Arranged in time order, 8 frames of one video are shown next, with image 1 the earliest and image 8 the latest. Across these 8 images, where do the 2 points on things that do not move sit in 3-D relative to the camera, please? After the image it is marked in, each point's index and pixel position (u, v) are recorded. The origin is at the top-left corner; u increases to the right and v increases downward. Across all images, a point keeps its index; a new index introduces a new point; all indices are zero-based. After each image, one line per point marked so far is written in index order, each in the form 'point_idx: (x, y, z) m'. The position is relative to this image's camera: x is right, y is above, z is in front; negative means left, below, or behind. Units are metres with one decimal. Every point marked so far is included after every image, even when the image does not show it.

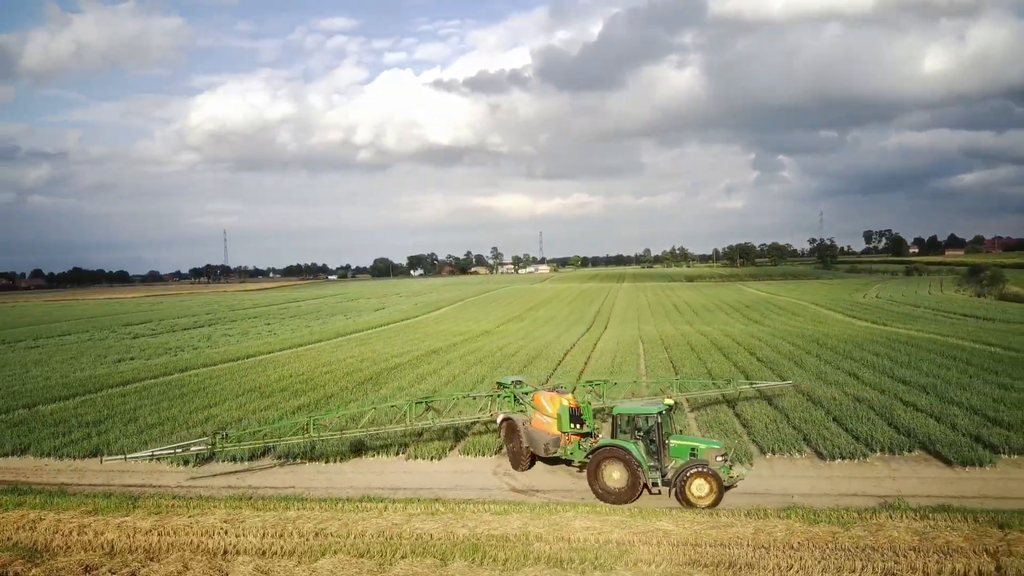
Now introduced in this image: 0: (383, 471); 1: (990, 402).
0: (-3.3, -4.8, +16.2) m
1: (+15.1, -3.6, +19.9) m
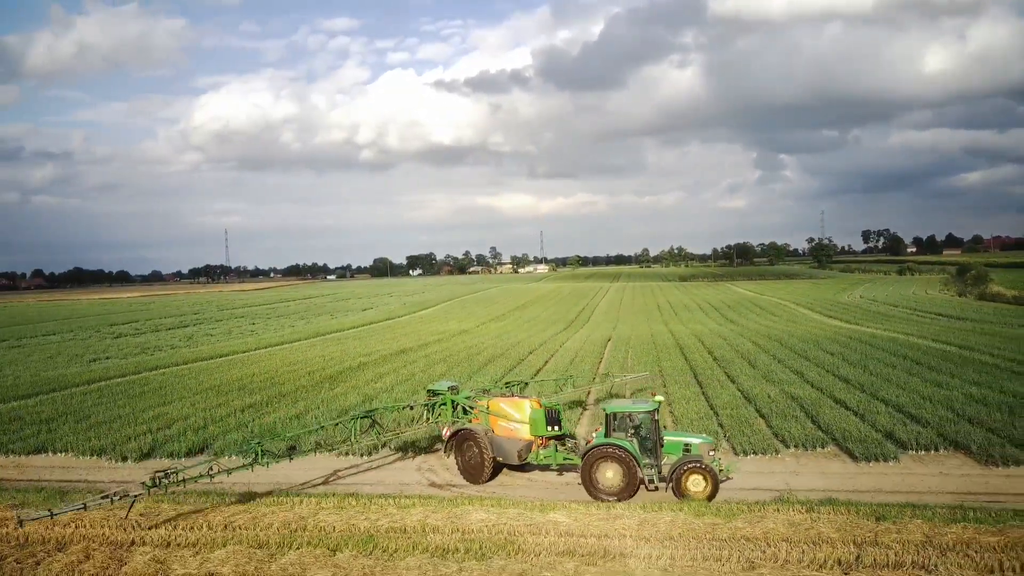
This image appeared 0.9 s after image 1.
0: (-5.4, -4.8, +16.7) m
1: (+13.1, -3.6, +20.3) m
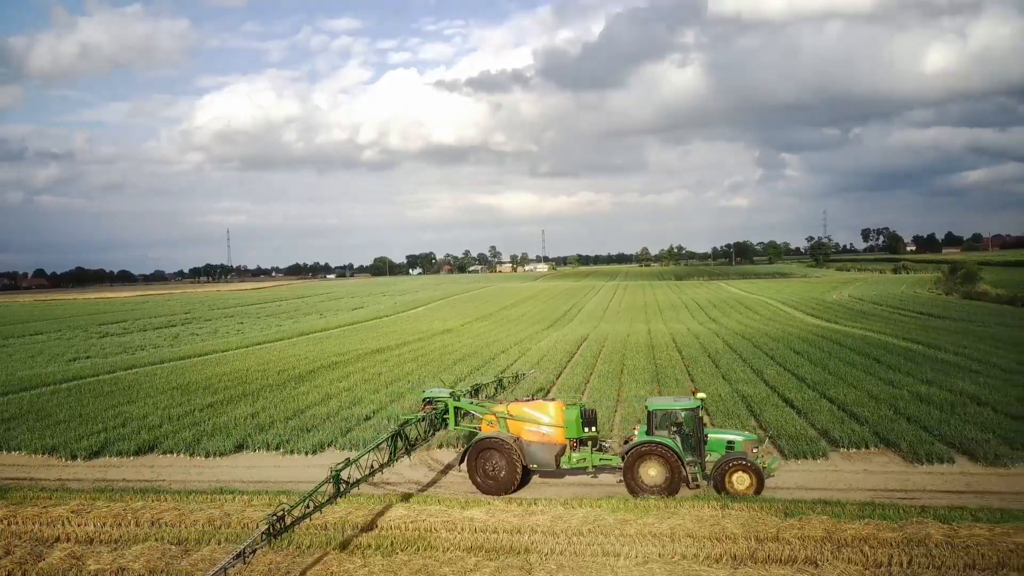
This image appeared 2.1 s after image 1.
0: (-7.0, -4.8, +16.9) m
1: (+11.5, -3.6, +20.5) m
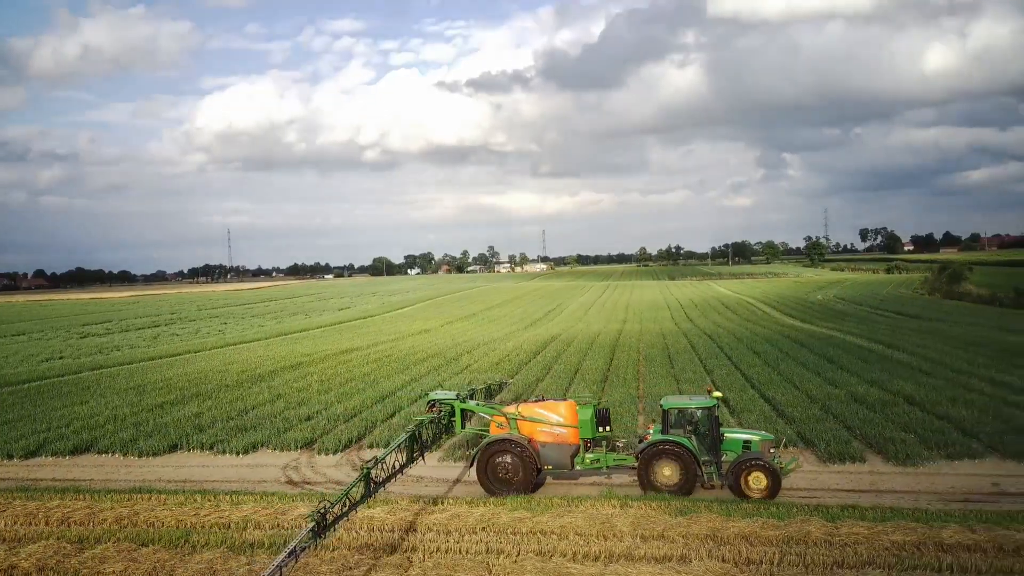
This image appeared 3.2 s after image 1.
0: (-9.0, -4.8, +17.1) m
1: (+9.4, -3.6, +20.7) m
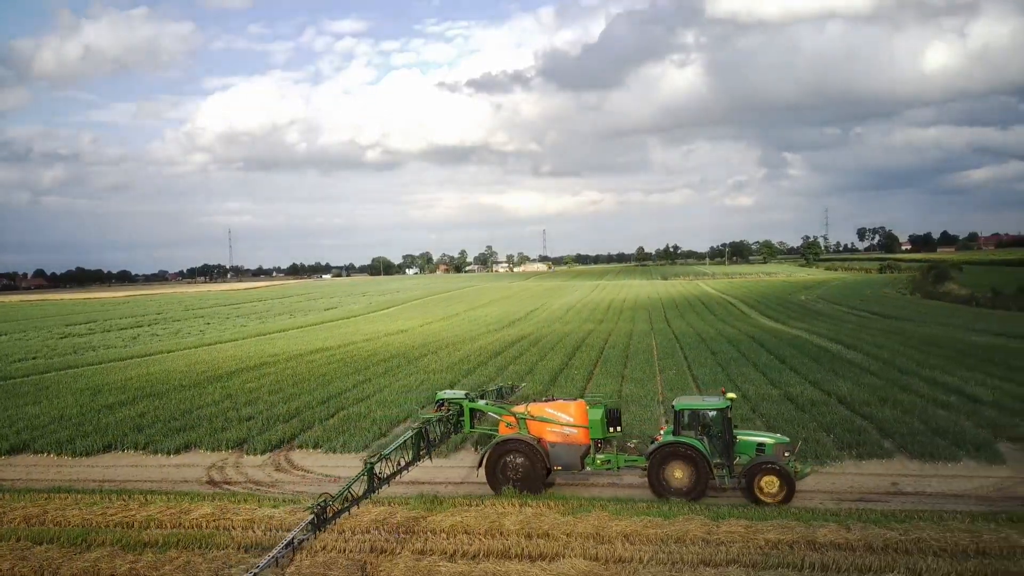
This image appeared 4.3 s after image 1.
0: (-11.1, -4.9, +17.3) m
1: (+7.4, -3.7, +20.8) m
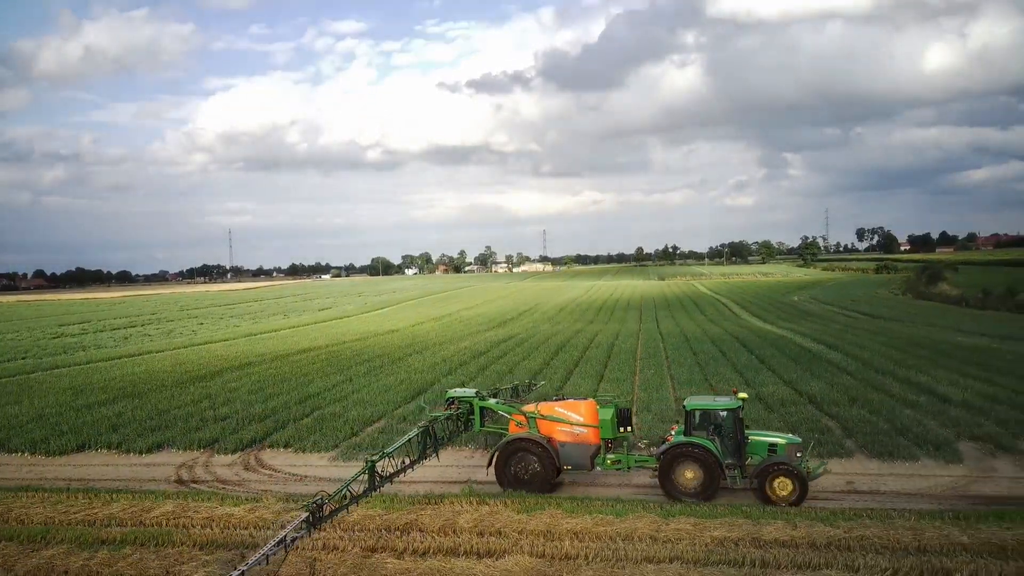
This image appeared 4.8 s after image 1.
0: (-10.7, -4.7, +16.0) m
1: (+7.7, -3.5, +19.6) m
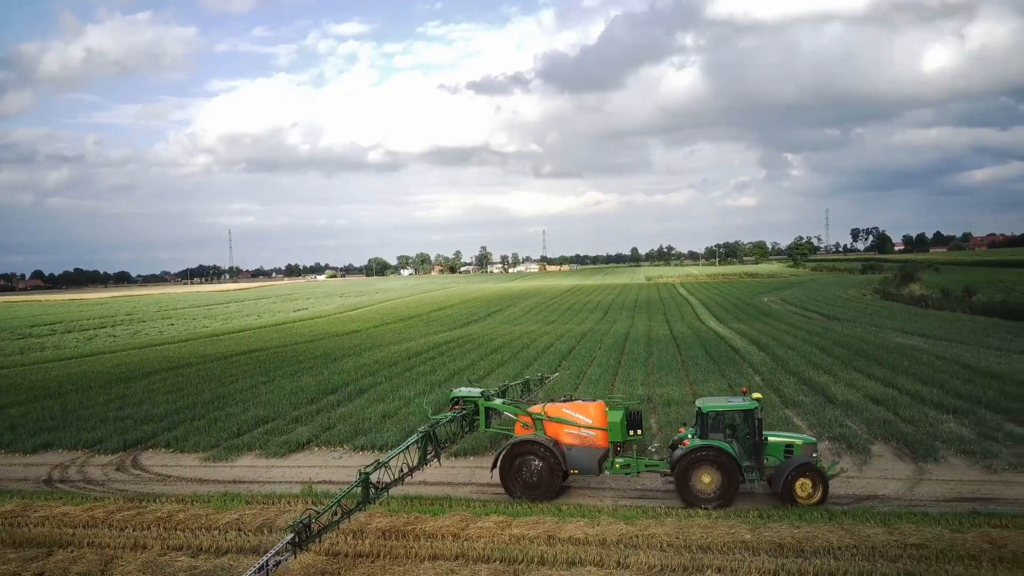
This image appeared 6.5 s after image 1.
0: (-12.8, -4.7, +16.1) m
1: (+5.7, -3.5, +19.8) m
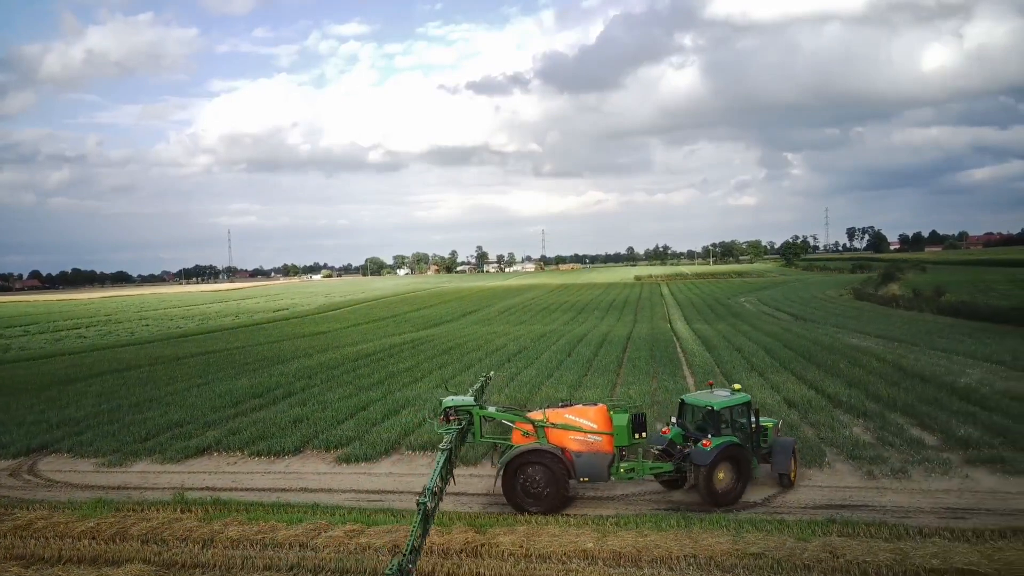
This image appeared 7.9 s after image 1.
0: (-14.3, -4.8, +16.0) m
1: (+4.1, -3.6, +19.7) m
